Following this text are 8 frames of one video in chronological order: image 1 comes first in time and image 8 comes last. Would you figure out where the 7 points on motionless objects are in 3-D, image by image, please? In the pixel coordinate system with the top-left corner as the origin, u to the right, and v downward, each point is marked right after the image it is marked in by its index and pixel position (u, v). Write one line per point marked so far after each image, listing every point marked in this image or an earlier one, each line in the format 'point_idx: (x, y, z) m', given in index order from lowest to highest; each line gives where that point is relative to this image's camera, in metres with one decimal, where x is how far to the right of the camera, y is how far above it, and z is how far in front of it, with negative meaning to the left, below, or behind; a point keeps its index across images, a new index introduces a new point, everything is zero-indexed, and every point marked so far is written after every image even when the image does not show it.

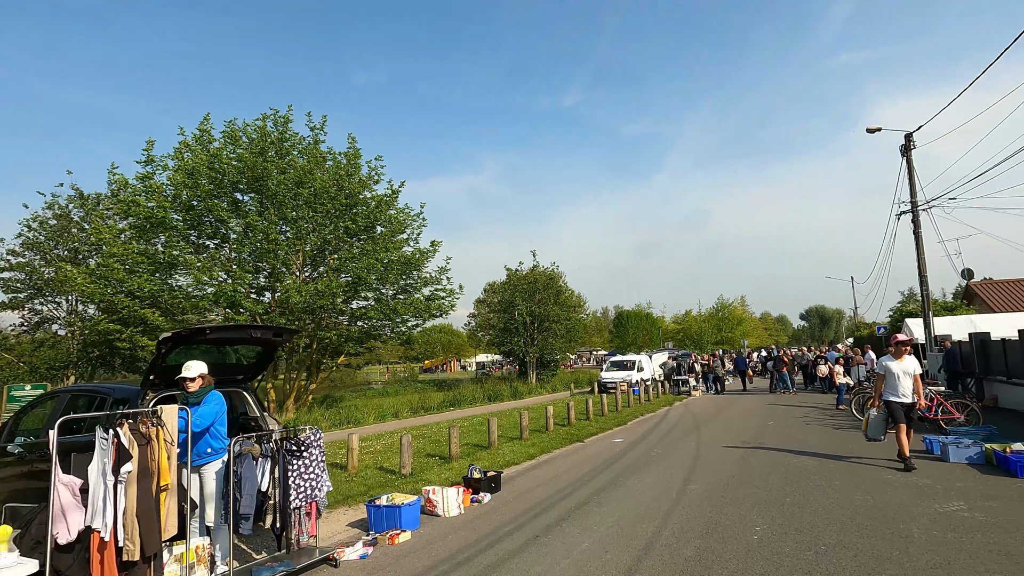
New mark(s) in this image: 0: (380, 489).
0: (-2.0, -2.9, +8.4) m
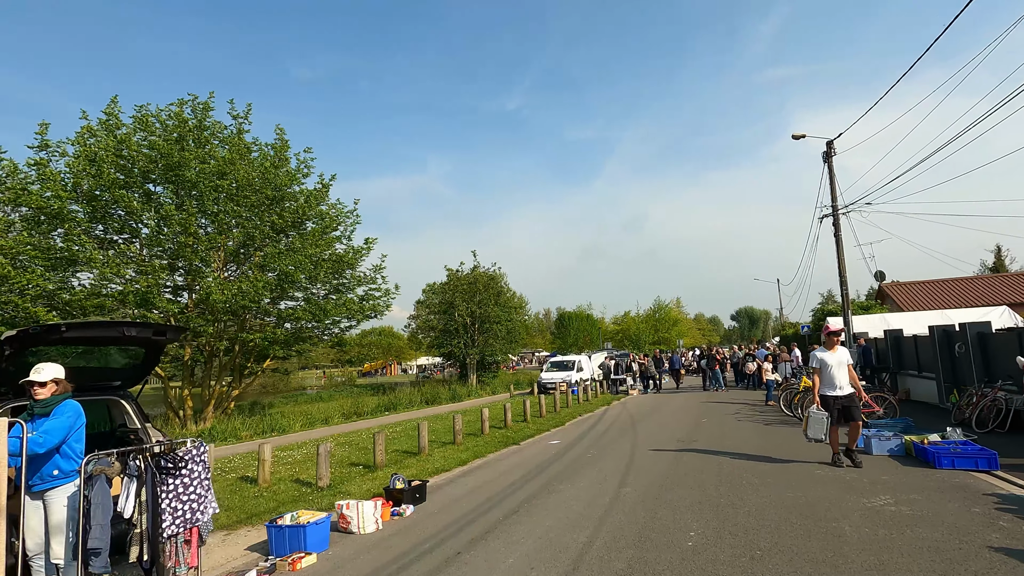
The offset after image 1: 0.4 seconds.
0: (-2.9, -2.9, +7.6) m
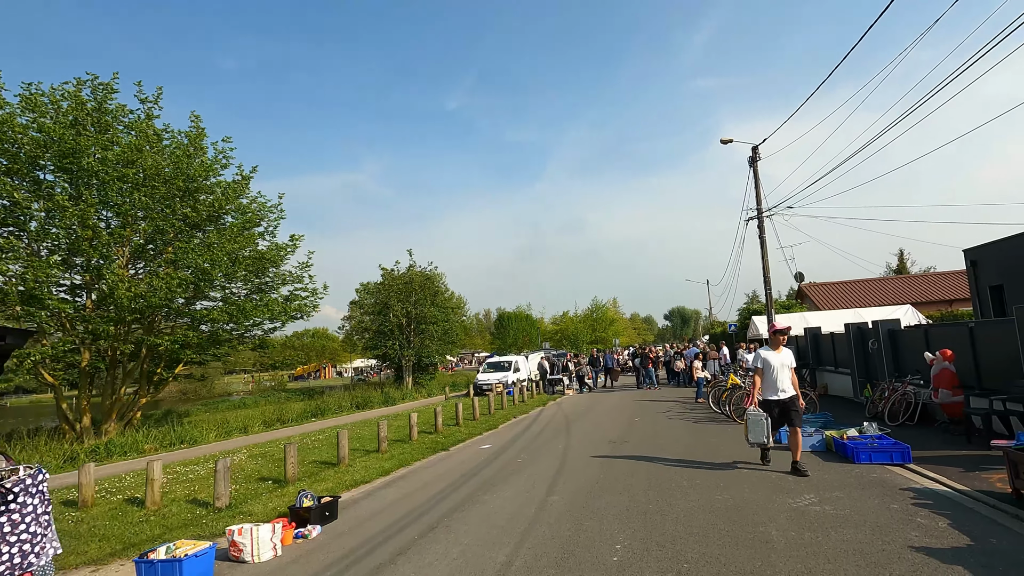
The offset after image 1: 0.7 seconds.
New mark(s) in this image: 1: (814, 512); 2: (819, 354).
0: (-3.9, -2.8, +6.8) m
1: (+3.0, -2.2, +5.7) m
2: (+10.0, -2.2, +18.8) m
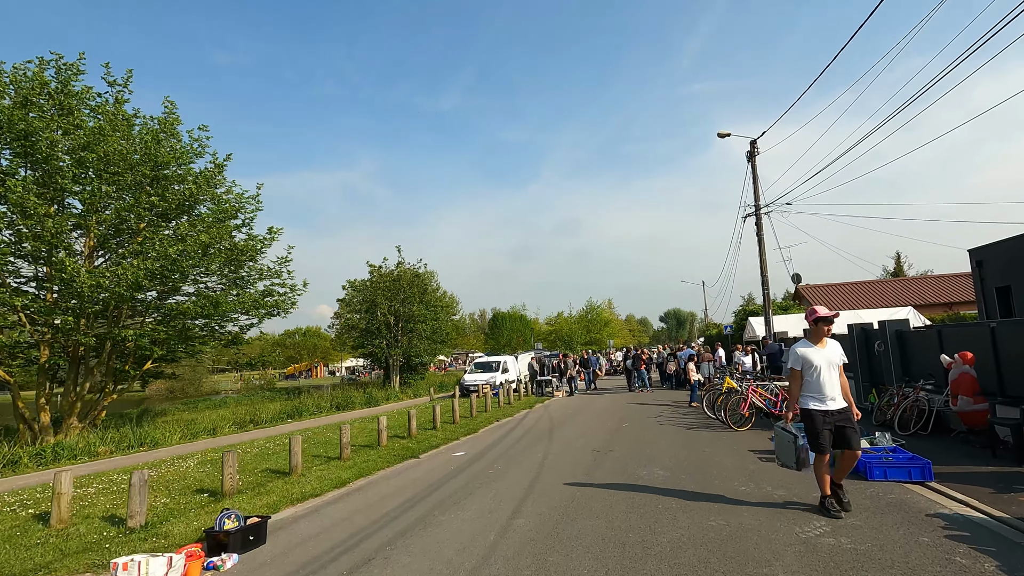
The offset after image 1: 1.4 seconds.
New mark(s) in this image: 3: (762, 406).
0: (-4.3, -2.7, +5.8) m
1: (+2.6, -2.1, +4.7) m
2: (+9.5, -2.1, +17.9) m
3: (+5.2, -2.5, +11.9) m
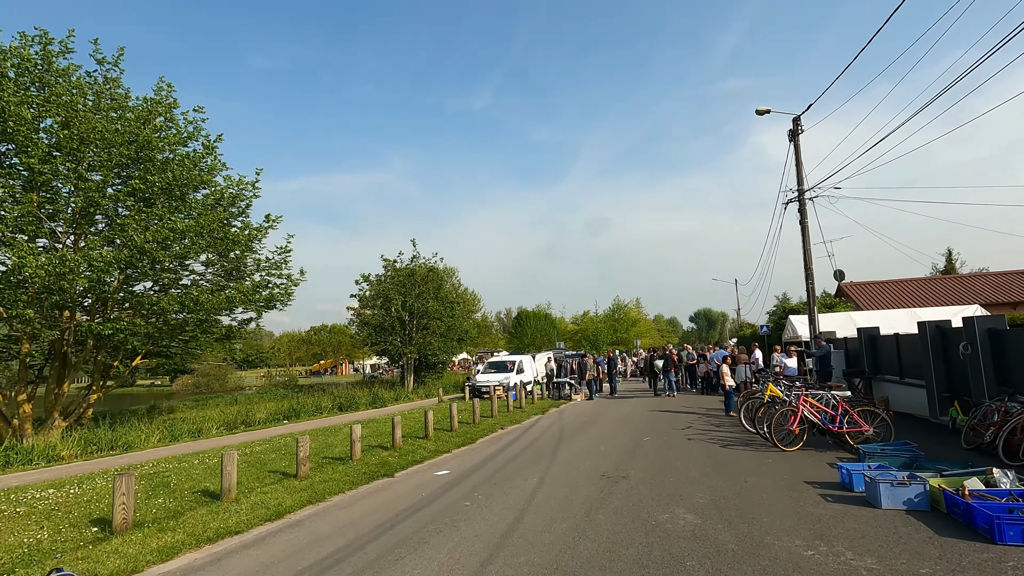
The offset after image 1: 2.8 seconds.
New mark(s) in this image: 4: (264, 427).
0: (-4.7, -2.4, +4.0) m
1: (+2.2, -1.9, +2.6) m
2: (+9.8, -1.9, +15.4) m
3: (+5.1, -2.2, +9.6) m
4: (-8.2, -4.6, +19.1) m
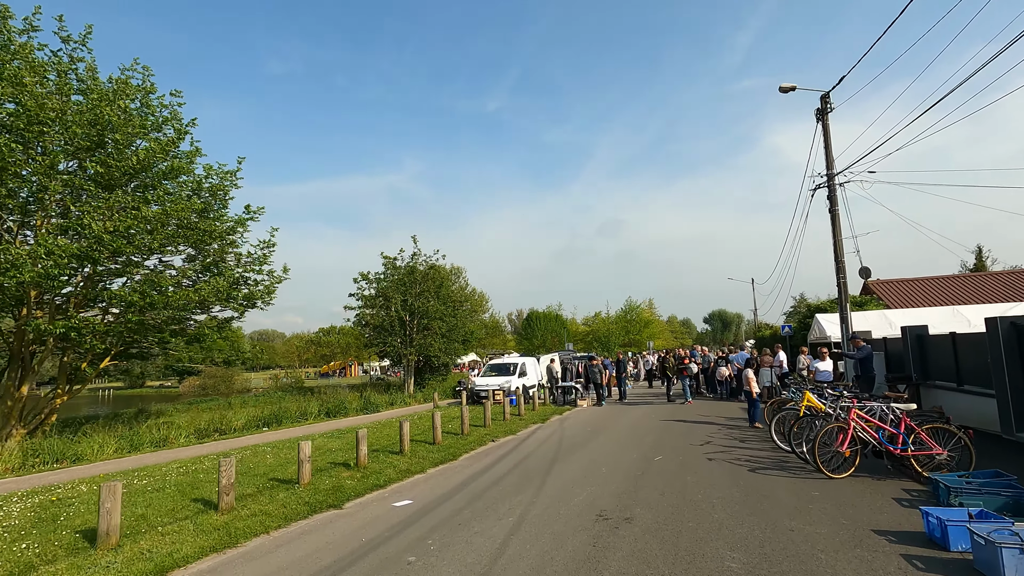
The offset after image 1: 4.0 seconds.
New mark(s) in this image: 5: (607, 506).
0: (-5.1, -2.2, +2.3) m
1: (+1.8, -1.7, +0.8) m
2: (+9.6, -1.8, +13.4) m
3: (+4.8, -2.0, +7.7) m
4: (-8.3, -4.5, +17.4) m
5: (+1.0, -2.4, +6.4) m
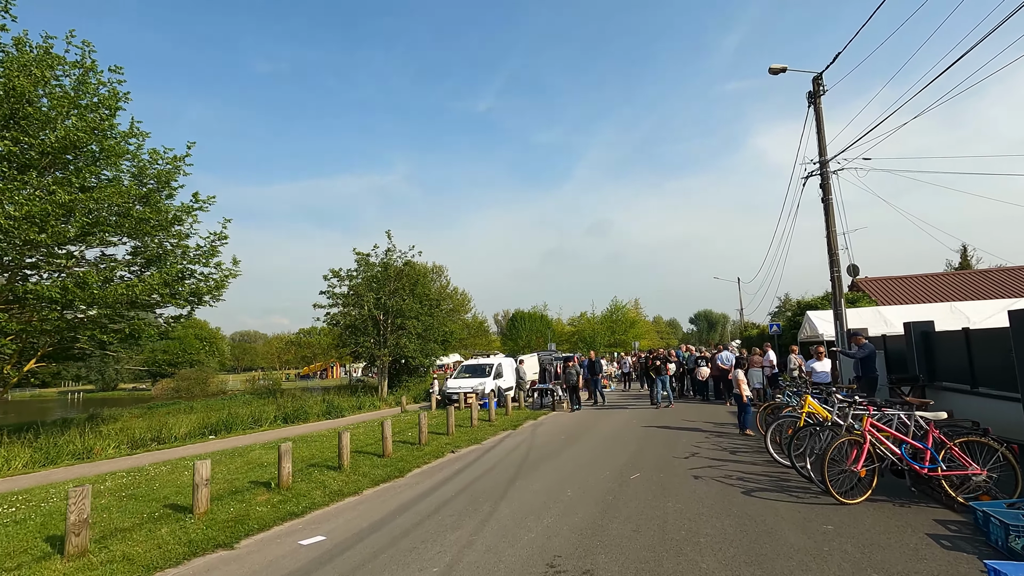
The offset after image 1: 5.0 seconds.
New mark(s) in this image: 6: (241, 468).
0: (-5.6, -2.0, +0.7) m
1: (+1.3, -1.5, -0.7) m
2: (+8.8, -1.6, +12.1) m
3: (+4.2, -1.9, +6.3) m
4: (-9.2, -4.3, +15.7) m
5: (+0.4, -2.2, +4.9) m
6: (-4.8, -3.2, +10.1) m
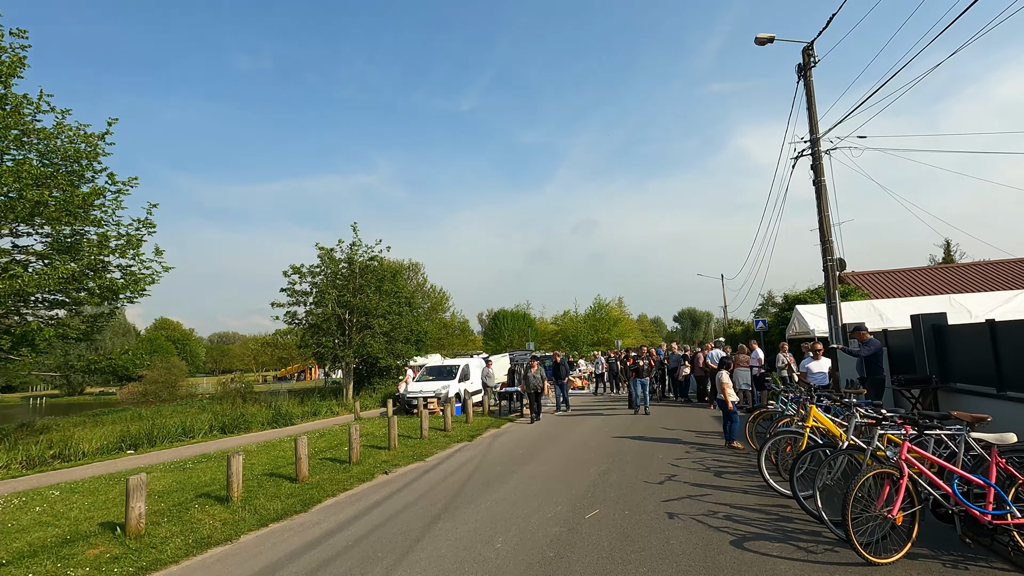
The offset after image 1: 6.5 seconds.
0: (-6.3, -1.9, -1.3) m
1: (+0.6, -1.3, -2.5) m
2: (+7.9, -1.3, +10.4) m
3: (+3.4, -1.6, +4.6) m
4: (-10.2, -4.1, +13.6) m
5: (-0.3, -2.0, +3.0) m
6: (-5.7, -3.0, +8.1) m
